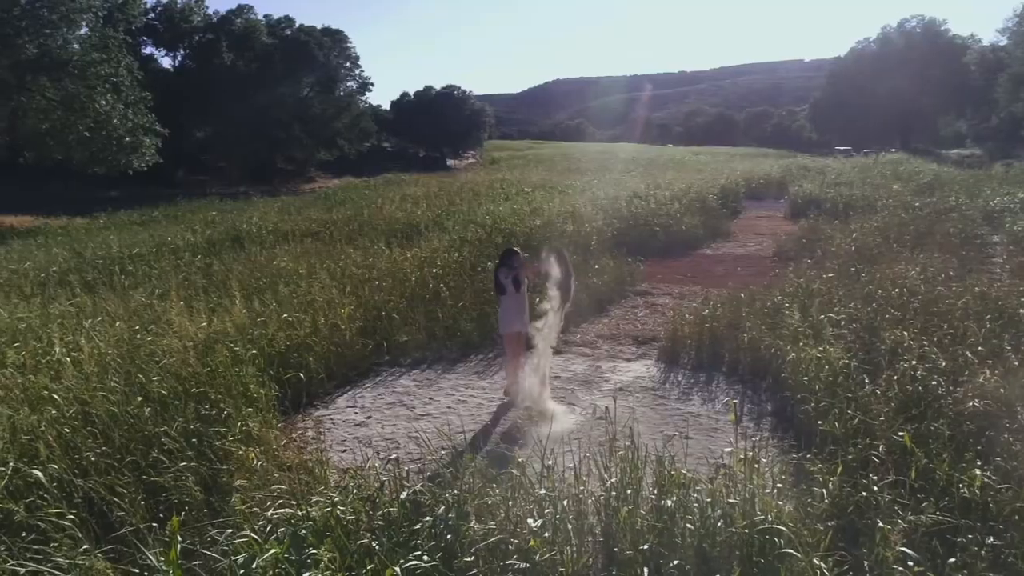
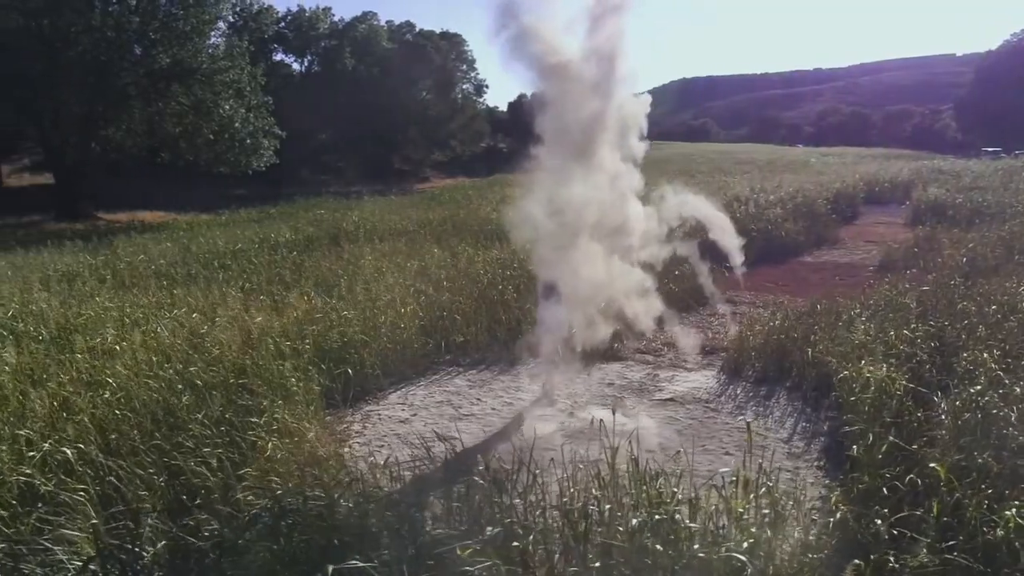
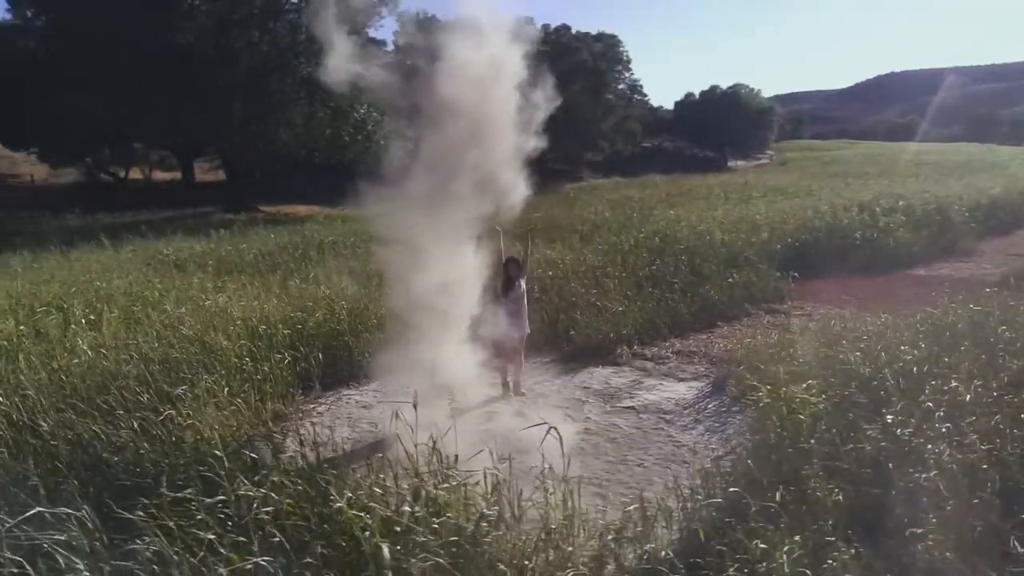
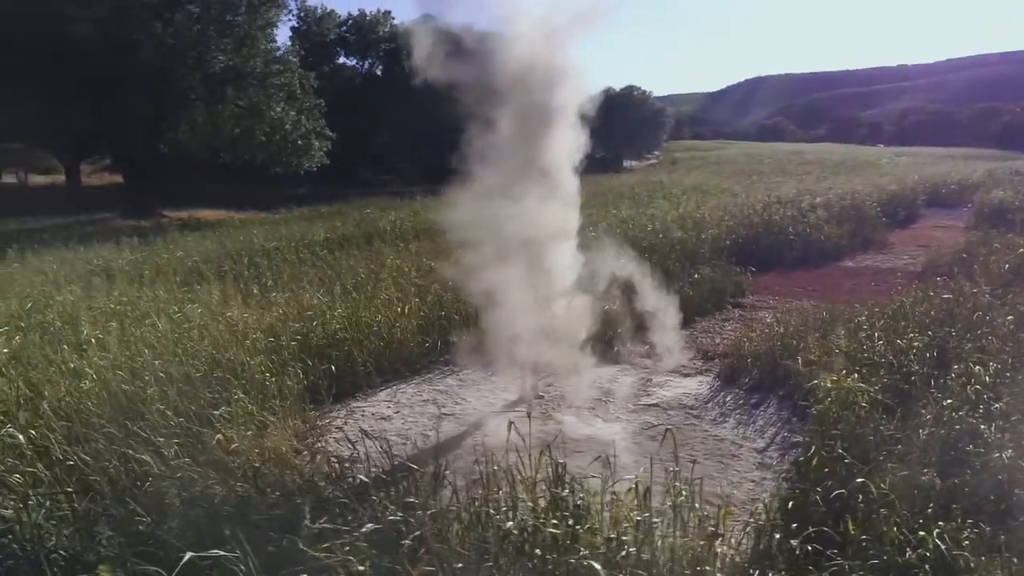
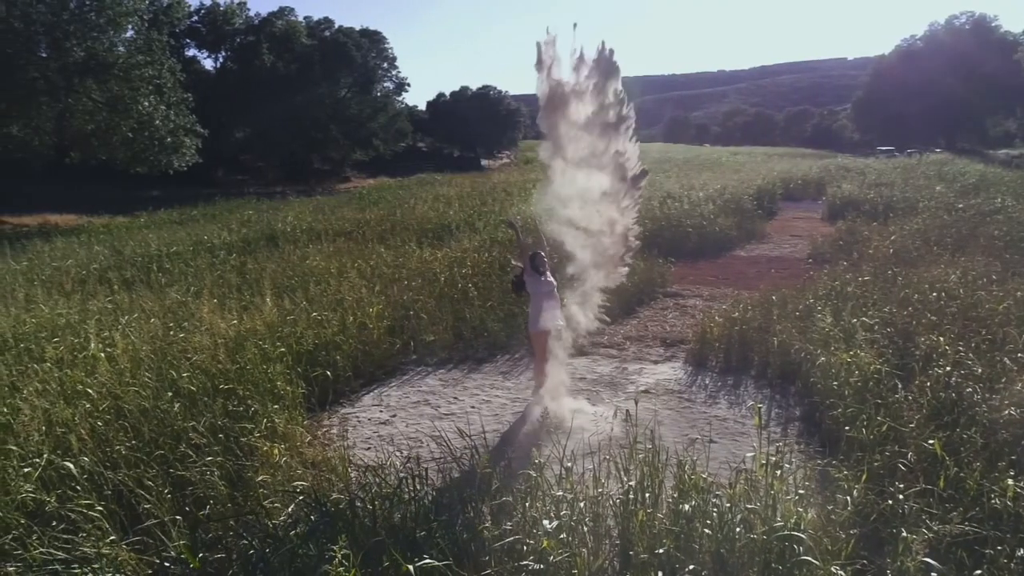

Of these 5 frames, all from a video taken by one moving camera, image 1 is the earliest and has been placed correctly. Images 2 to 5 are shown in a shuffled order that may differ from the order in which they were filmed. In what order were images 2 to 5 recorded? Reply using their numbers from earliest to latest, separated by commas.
5, 2, 4, 3
